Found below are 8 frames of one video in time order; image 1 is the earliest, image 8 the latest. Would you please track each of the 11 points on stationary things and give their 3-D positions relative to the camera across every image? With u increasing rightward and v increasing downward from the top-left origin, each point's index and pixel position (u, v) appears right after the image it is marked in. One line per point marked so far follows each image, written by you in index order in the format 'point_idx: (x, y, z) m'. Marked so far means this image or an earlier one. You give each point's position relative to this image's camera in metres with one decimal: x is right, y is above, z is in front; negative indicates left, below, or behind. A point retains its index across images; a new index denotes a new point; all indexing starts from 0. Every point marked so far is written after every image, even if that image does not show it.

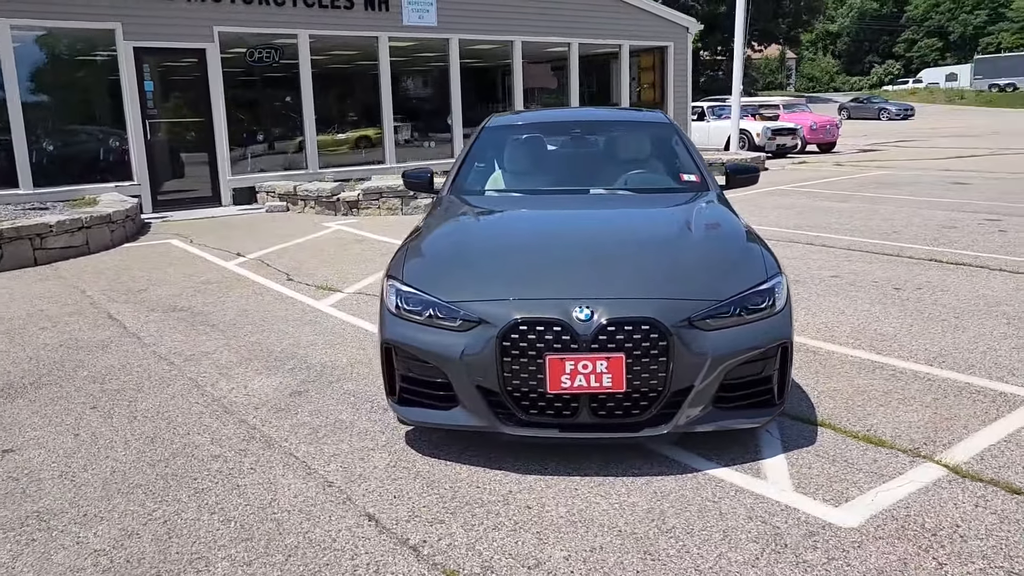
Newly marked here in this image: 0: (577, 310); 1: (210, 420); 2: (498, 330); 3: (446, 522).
0: (+0.3, -0.1, +3.4) m
1: (-1.5, -0.7, +4.3) m
2: (0.0, -0.2, +3.4) m
3: (-0.2, -0.9, +3.2) m
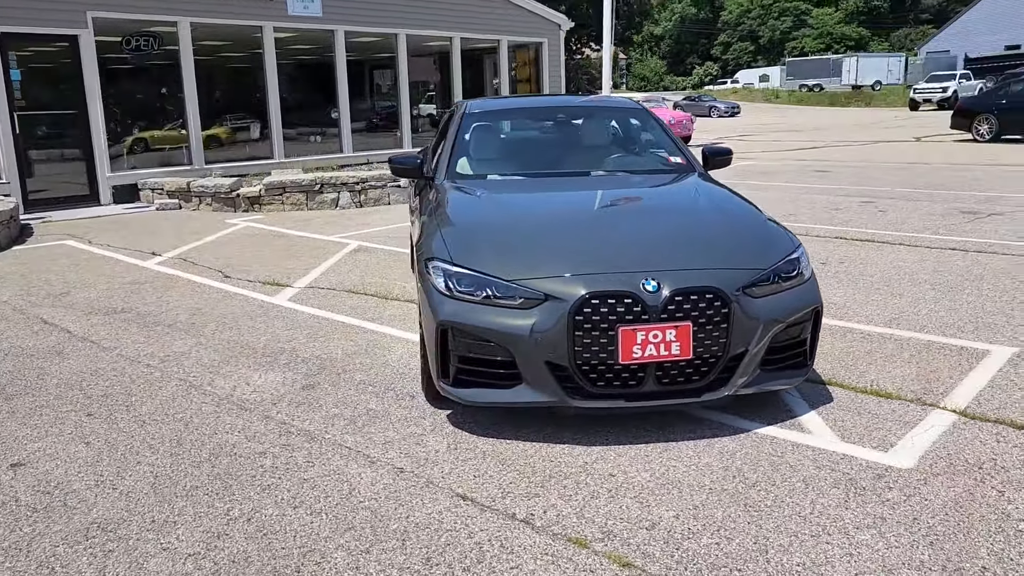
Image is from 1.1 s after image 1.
0: (+0.6, 0.0, +3.5) m
1: (-1.4, -0.6, +4.1) m
2: (+0.2, -0.1, +3.5) m
3: (+0.1, -0.8, +3.2) m
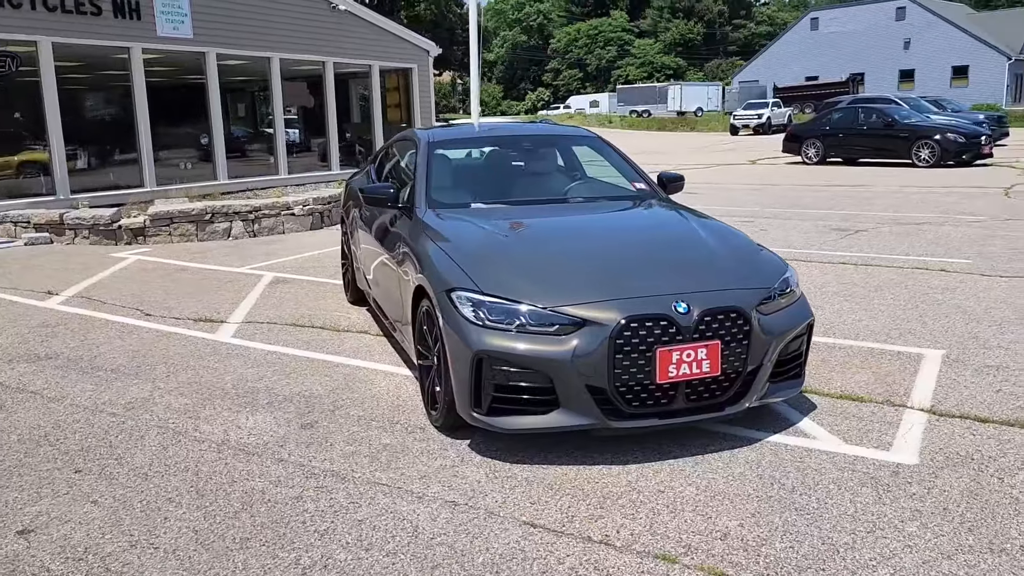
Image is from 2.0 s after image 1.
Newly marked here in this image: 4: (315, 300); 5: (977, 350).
0: (+0.7, -0.1, +3.7) m
1: (-1.2, -0.8, +3.9) m
2: (+0.4, -0.2, +3.6) m
3: (+0.4, -0.9, +3.3) m
4: (-1.7, -0.1, +7.3) m
5: (+3.0, -0.4, +5.5) m
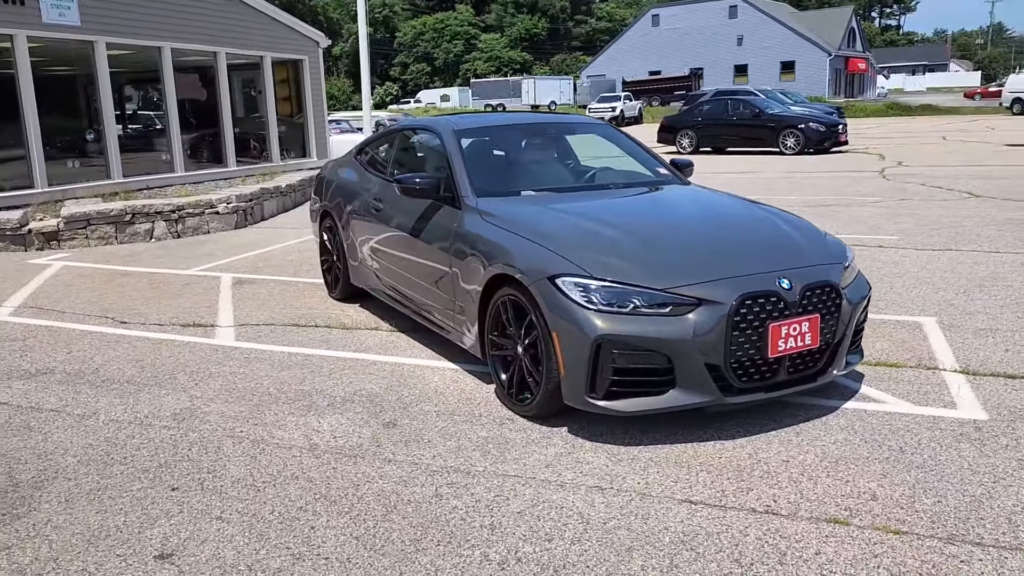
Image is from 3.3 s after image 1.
0: (+1.2, 0.0, +3.8) m
1: (-0.7, -0.8, +3.7) m
2: (+1.0, -0.1, +3.7) m
3: (+1.0, -0.8, +3.4) m
4: (-1.8, -0.1, +6.9) m
5: (+3.2, -0.2, +6.0) m
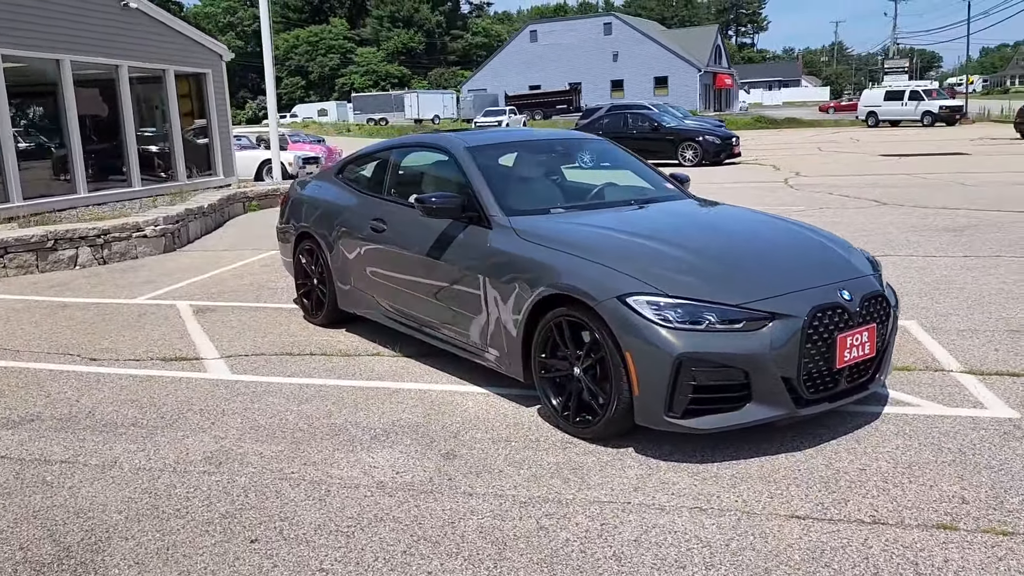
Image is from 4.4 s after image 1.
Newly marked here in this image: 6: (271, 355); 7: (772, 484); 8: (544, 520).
0: (+1.5, 0.0, +3.9) m
1: (-0.3, -0.9, +3.5) m
2: (+1.3, -0.2, +3.8) m
3: (+1.4, -0.9, +3.4) m
4: (-1.9, -0.3, +6.6) m
5: (+3.2, -0.2, +6.3) m
6: (-1.6, -0.5, +5.7) m
7: (+1.1, -0.8, +3.6) m
8: (+0.1, -0.9, +3.3) m
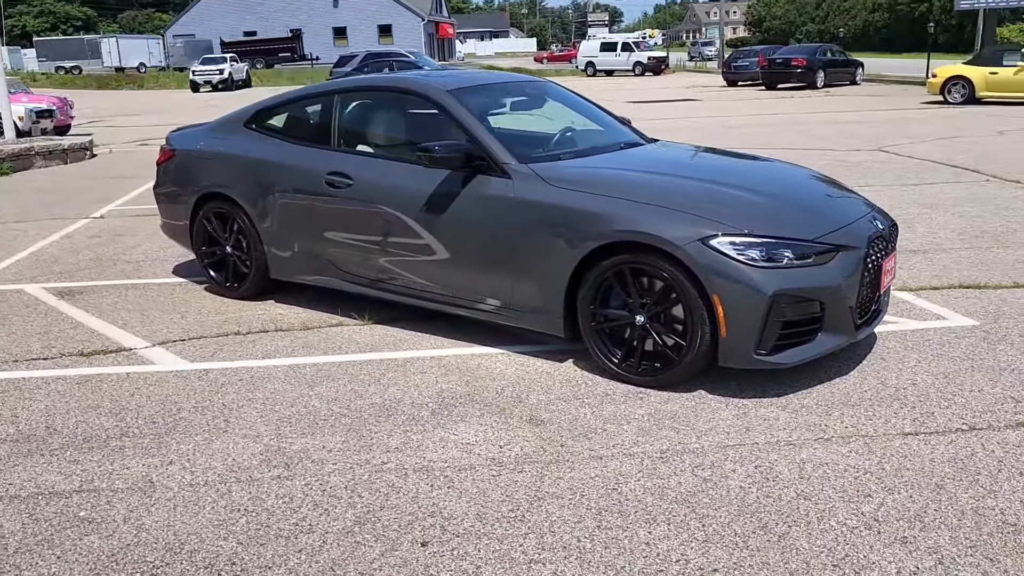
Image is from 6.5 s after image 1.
0: (+1.8, +0.3, +4.2) m
1: (+0.2, -0.7, +3.3) m
2: (+1.6, +0.2, +4.0) m
3: (+1.9, -0.5, +3.7) m
4: (-2.2, -0.1, +5.7) m
5: (+2.6, +0.3, +7.0) m
6: (-1.7, -0.3, +4.9) m
7: (+1.6, -0.5, +3.8) m
8: (+0.7, -0.7, +3.2) m
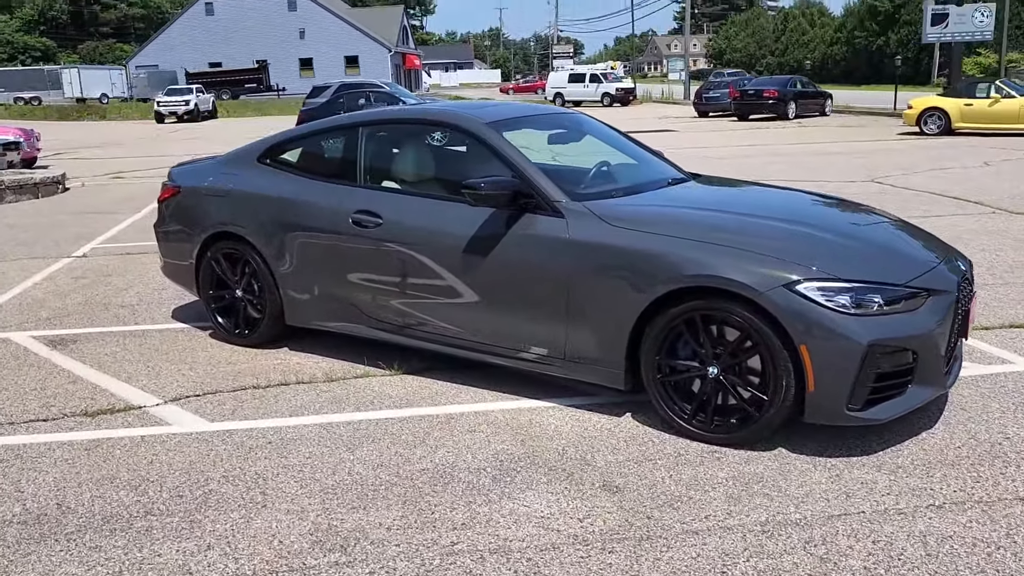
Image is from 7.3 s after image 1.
0: (+2.1, +0.1, +3.9) m
1: (+0.5, -0.9, +2.9) m
2: (+1.9, 0.0, +3.7) m
3: (+2.2, -0.7, +3.5) m
4: (-2.0, -0.4, +5.2) m
5: (+2.8, 0.0, +6.8) m
6: (-1.5, -0.6, +4.5) m
7: (+1.8, -0.7, +3.5) m
8: (+1.0, -0.9, +2.9) m
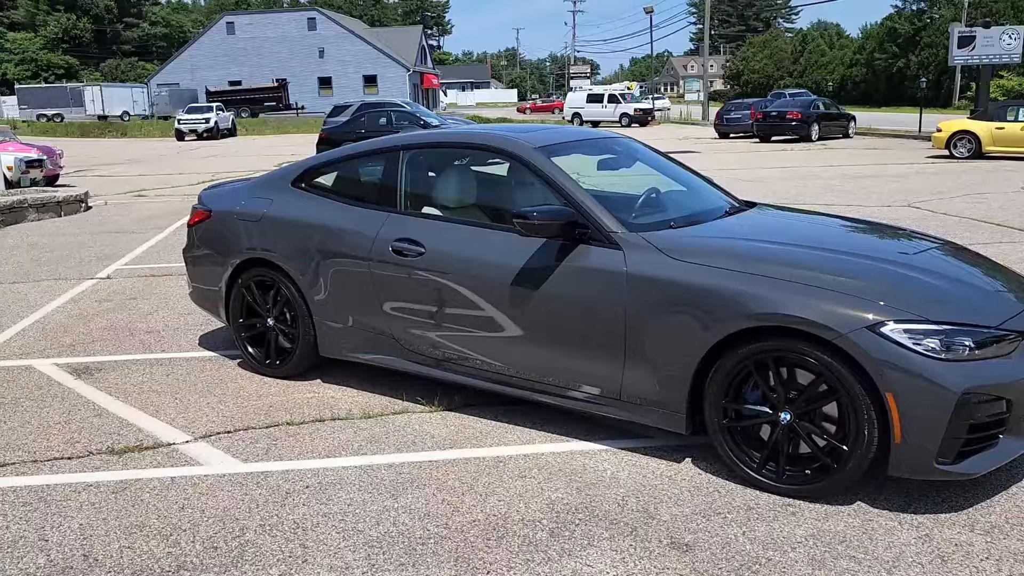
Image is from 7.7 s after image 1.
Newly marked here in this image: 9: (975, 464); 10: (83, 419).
0: (+2.3, -0.1, +3.6) m
1: (+0.8, -1.1, +2.6) m
2: (+2.1, -0.2, +3.4) m
3: (+2.4, -0.9, +3.2) m
4: (-1.7, -0.6, +5.0) m
5: (+3.1, -0.2, +6.5) m
6: (-1.3, -0.7, +4.3) m
7: (+2.1, -0.9, +3.2) m
8: (+1.2, -1.0, +2.6) m
9: (+1.8, -0.7, +3.3) m
10: (-2.3, -0.7, +4.4) m
